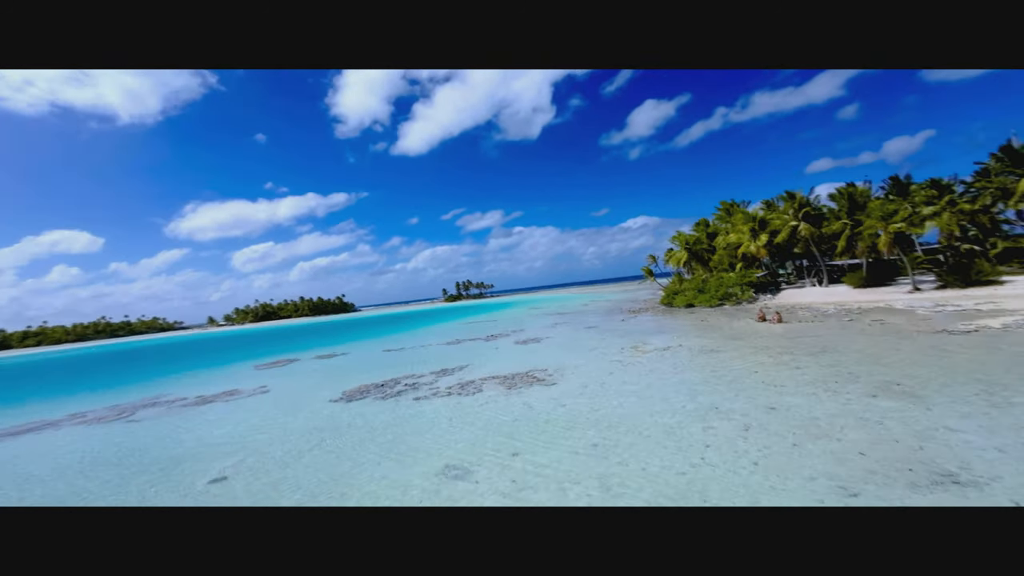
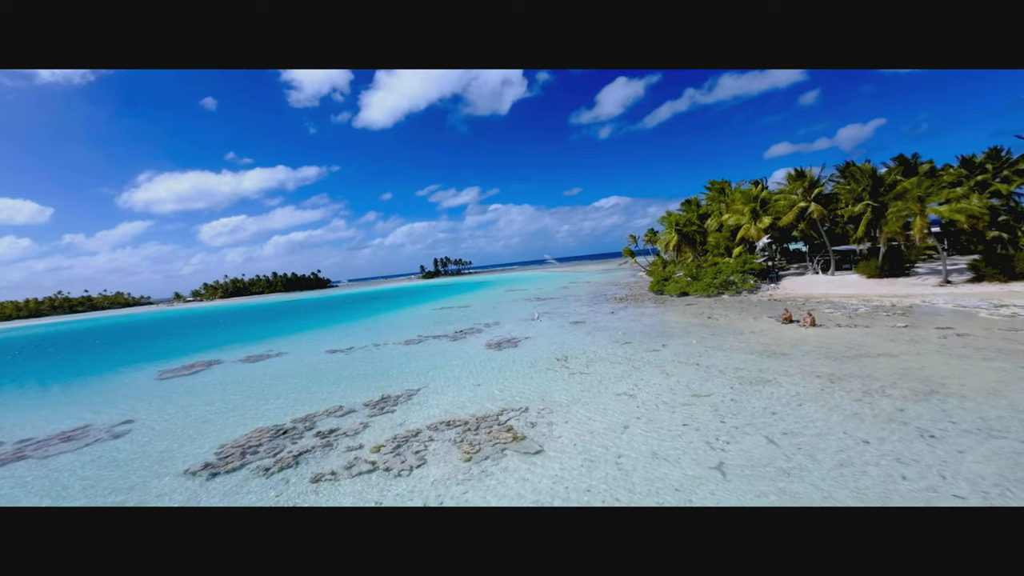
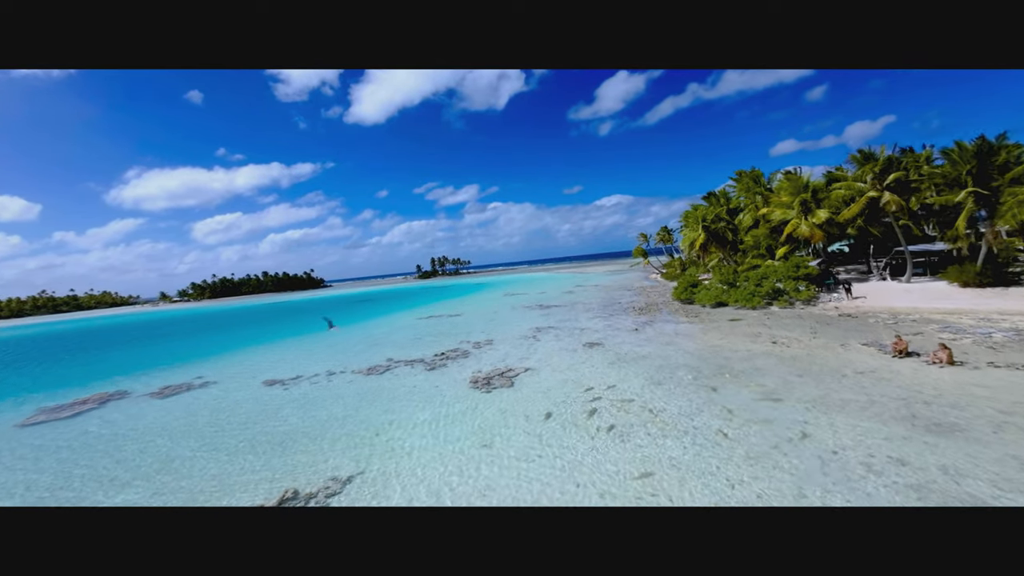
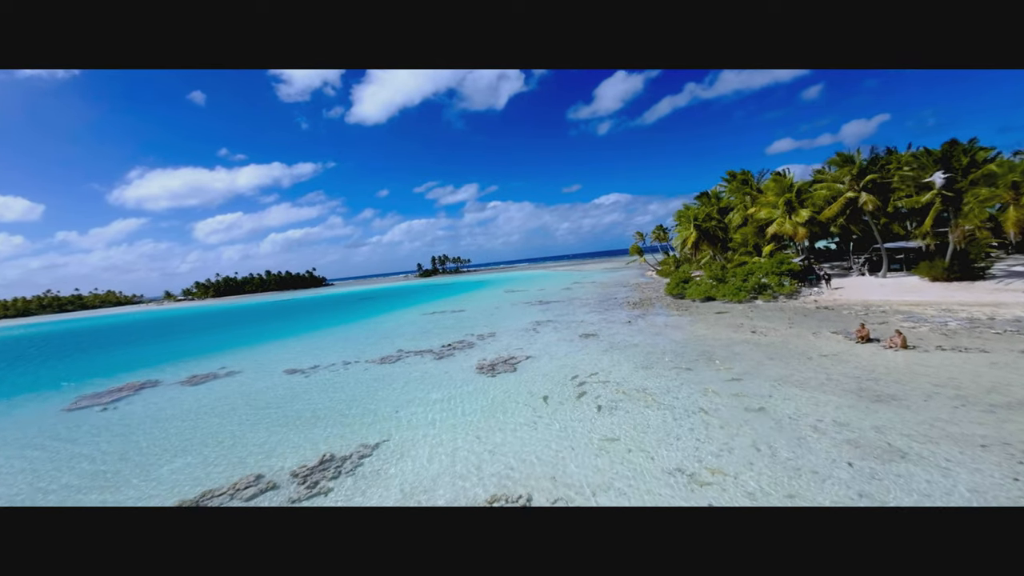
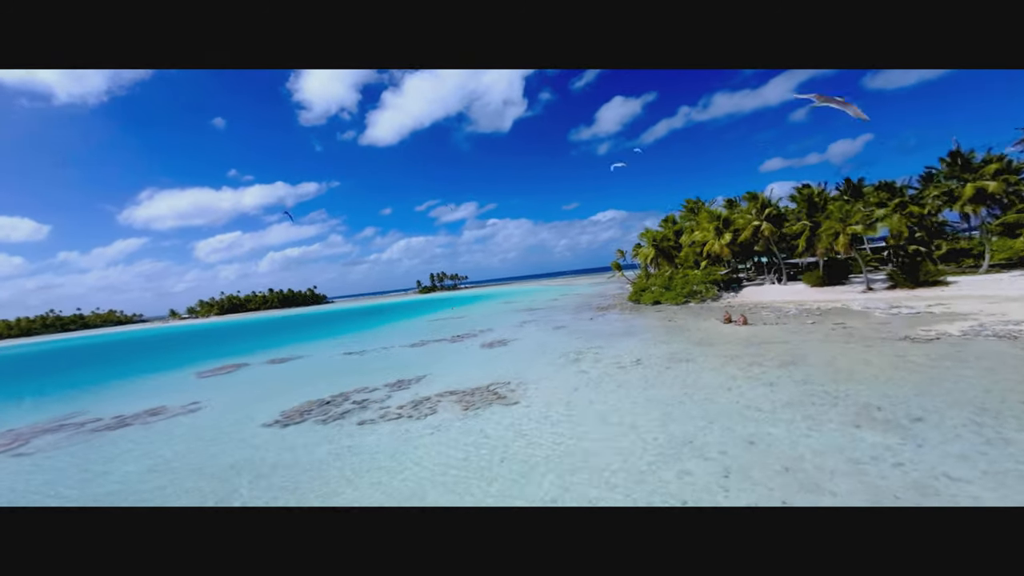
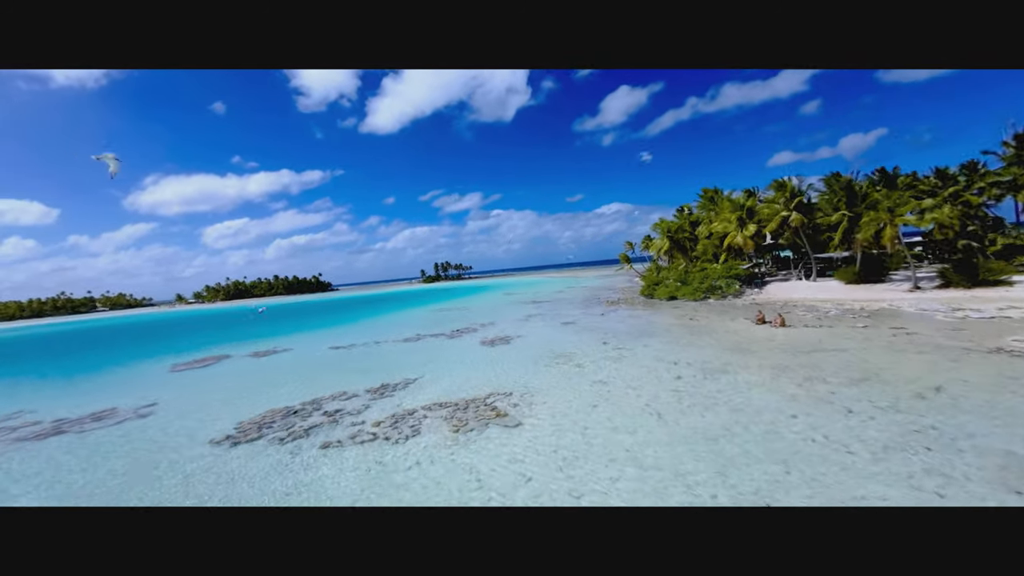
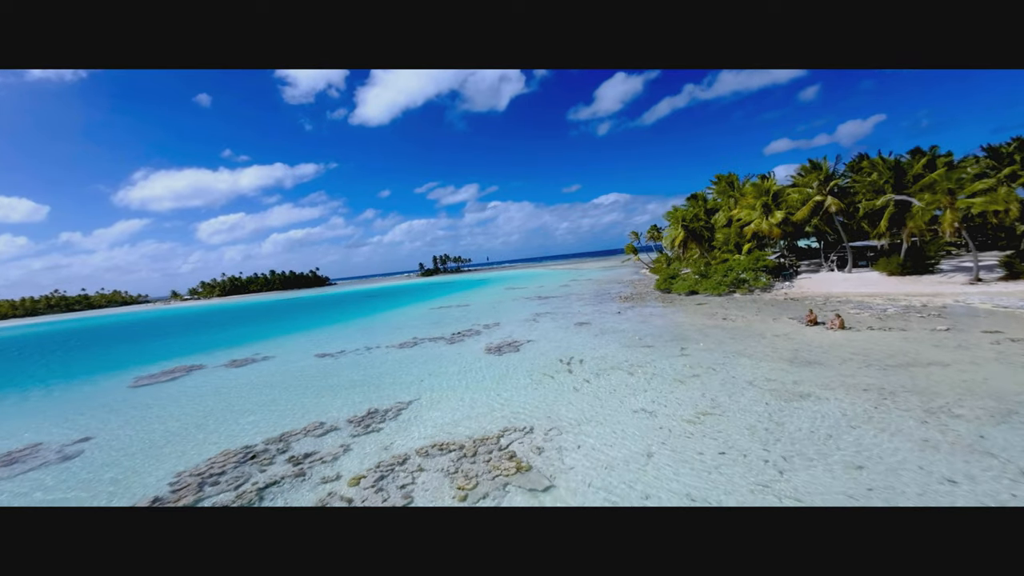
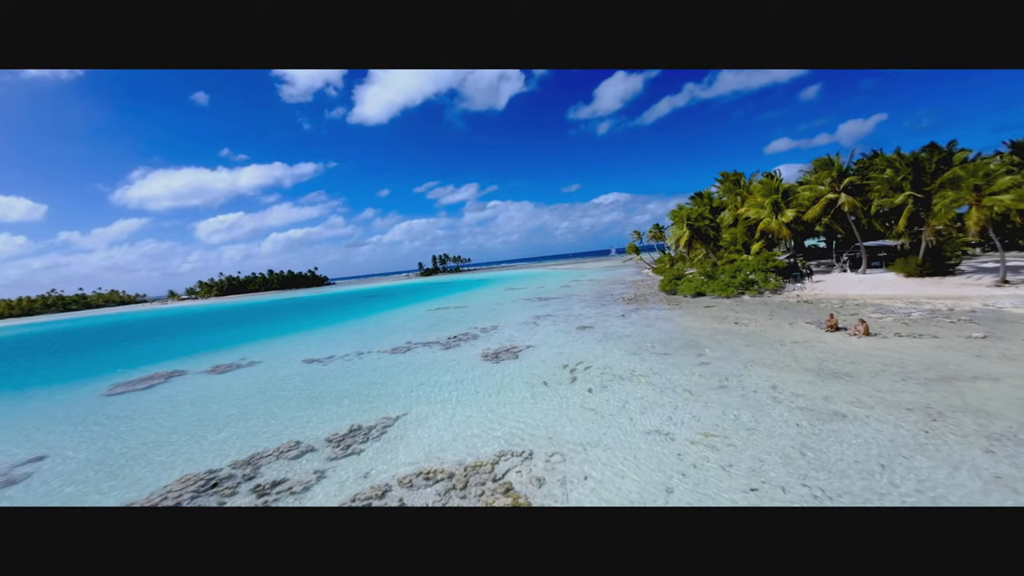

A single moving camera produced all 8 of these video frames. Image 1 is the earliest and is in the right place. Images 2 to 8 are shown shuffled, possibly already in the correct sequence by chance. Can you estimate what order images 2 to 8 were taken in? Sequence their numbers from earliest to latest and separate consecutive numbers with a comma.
5, 6, 2, 7, 8, 4, 3
